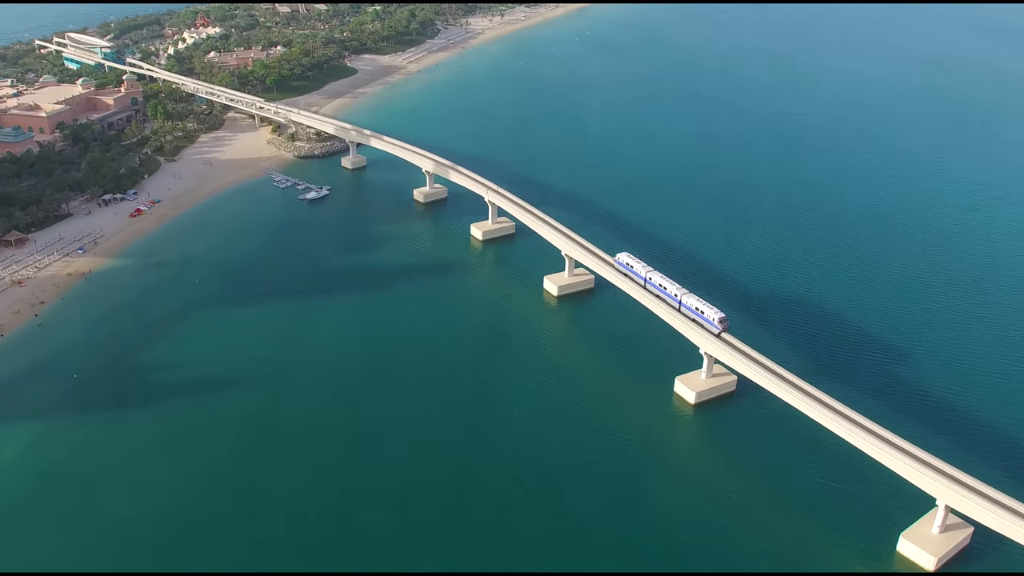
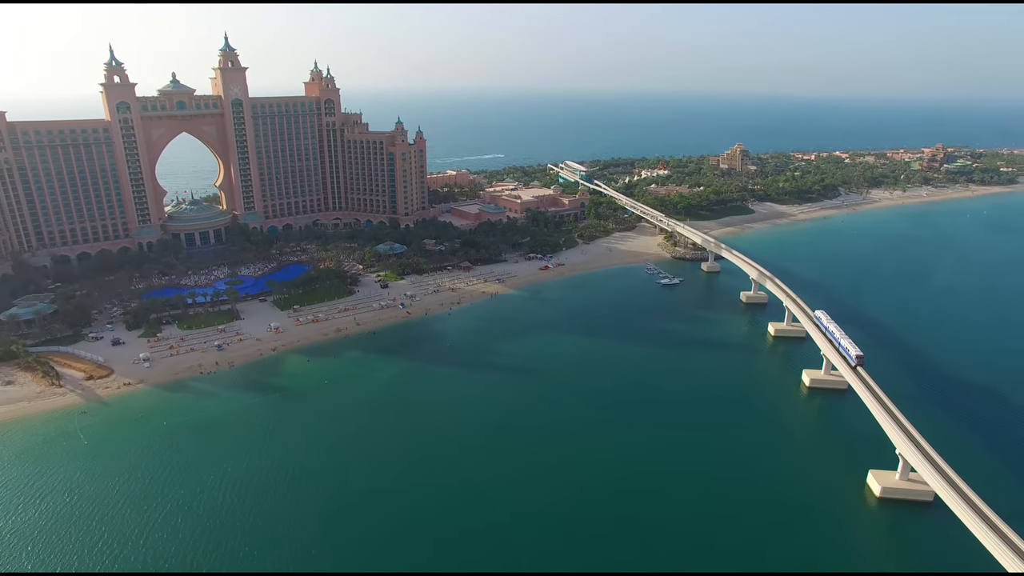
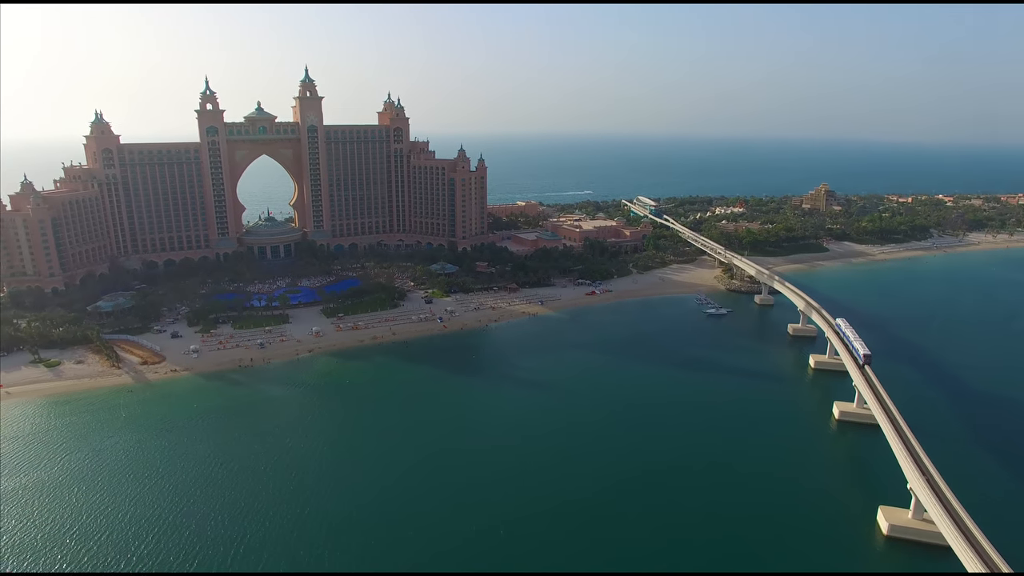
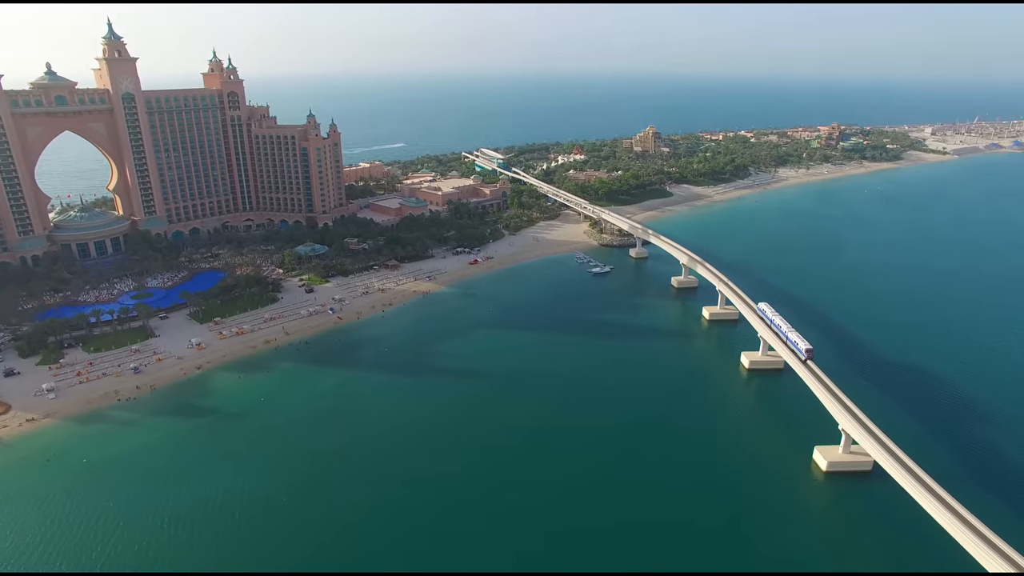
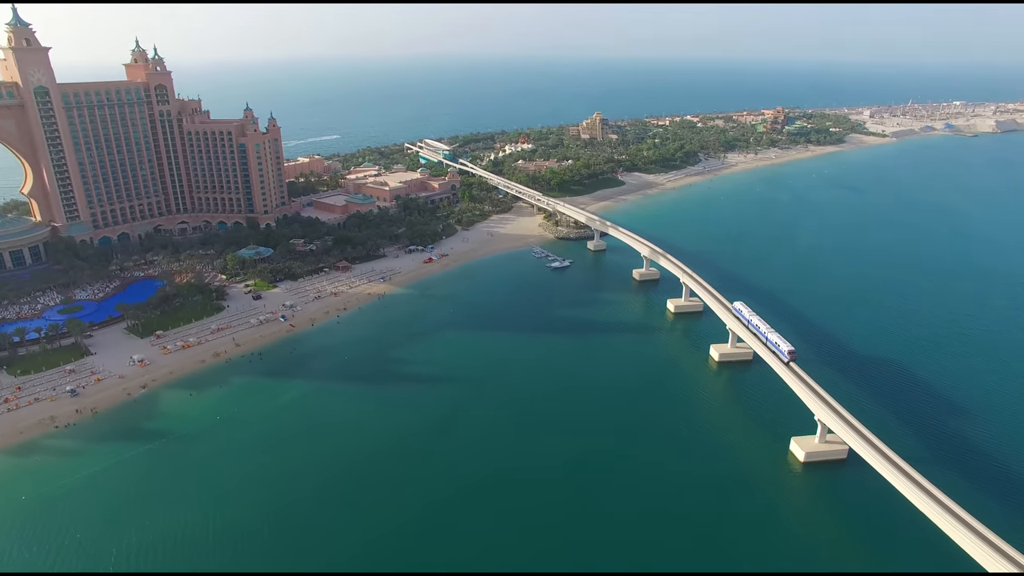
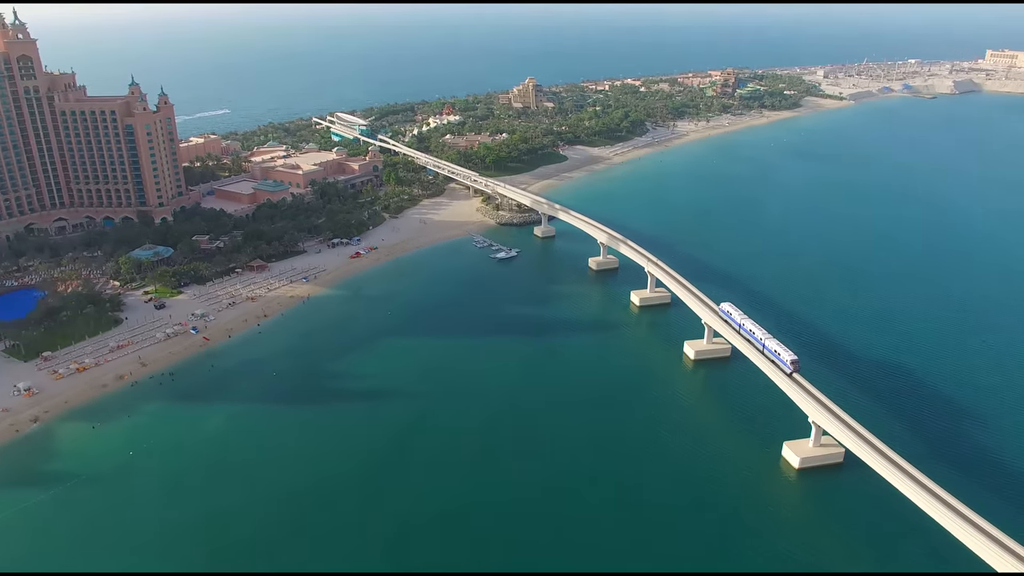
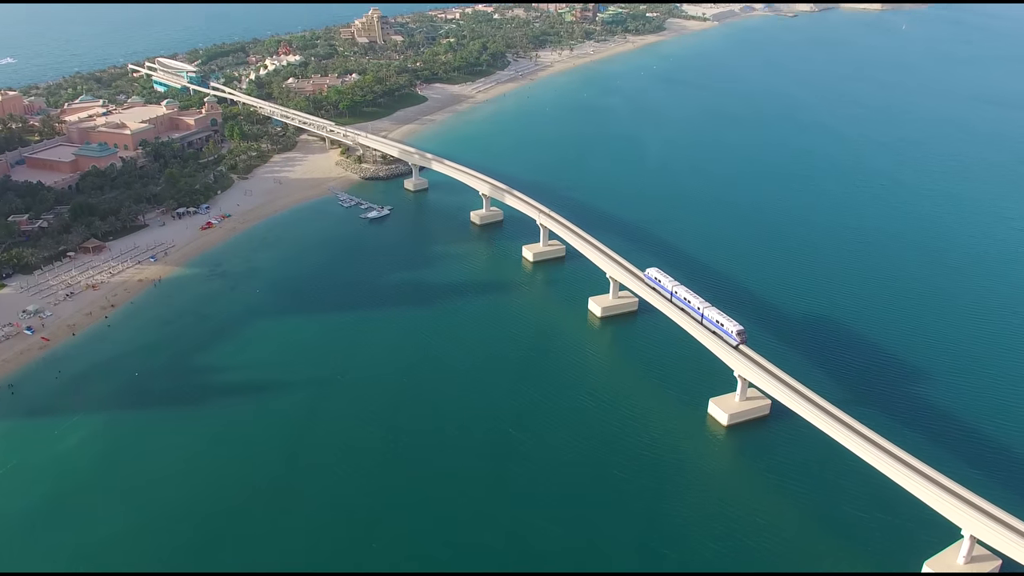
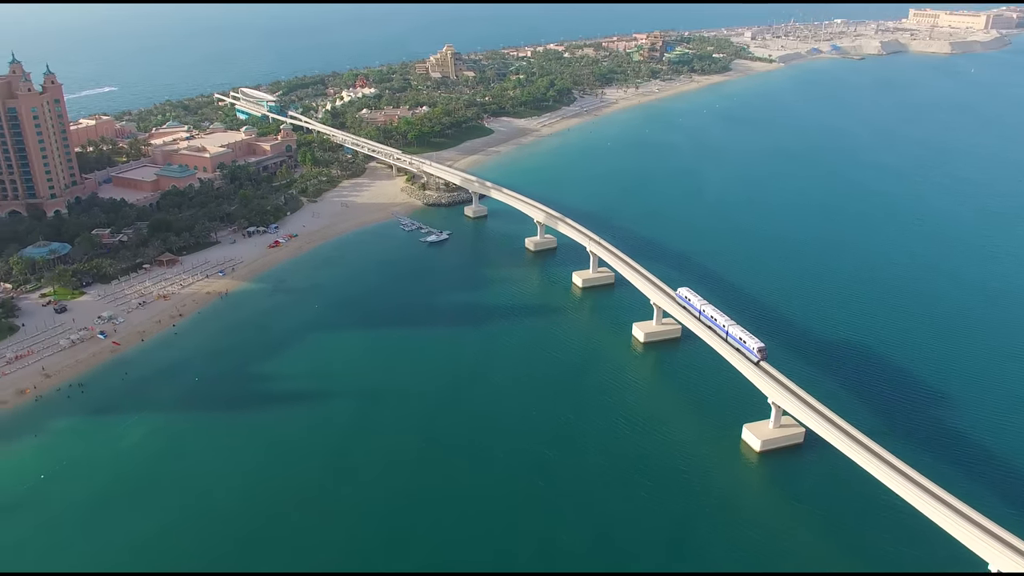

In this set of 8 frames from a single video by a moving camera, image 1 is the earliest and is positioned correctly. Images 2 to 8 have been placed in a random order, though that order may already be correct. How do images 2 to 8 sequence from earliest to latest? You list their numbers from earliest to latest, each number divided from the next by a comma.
7, 8, 6, 5, 4, 2, 3
